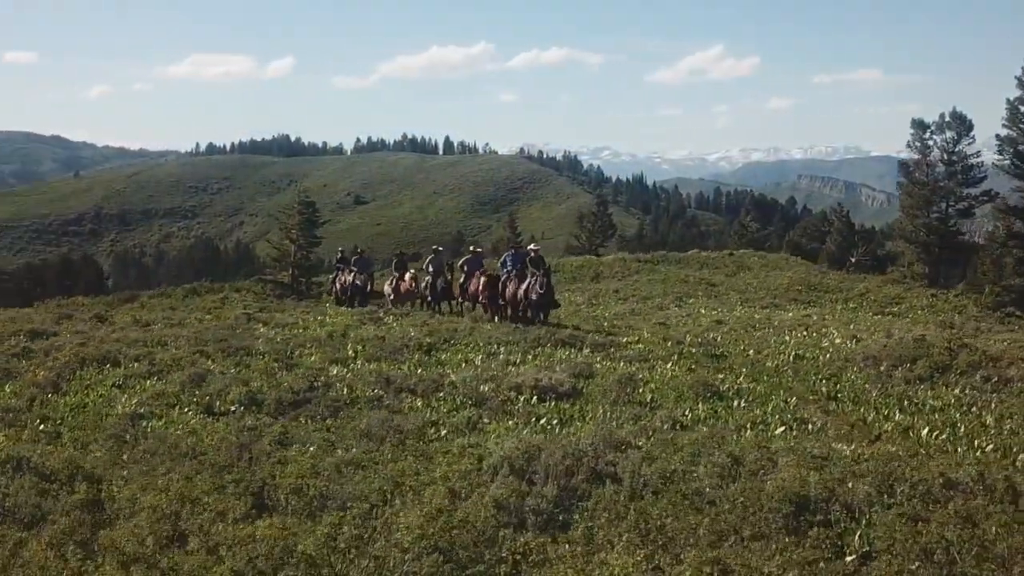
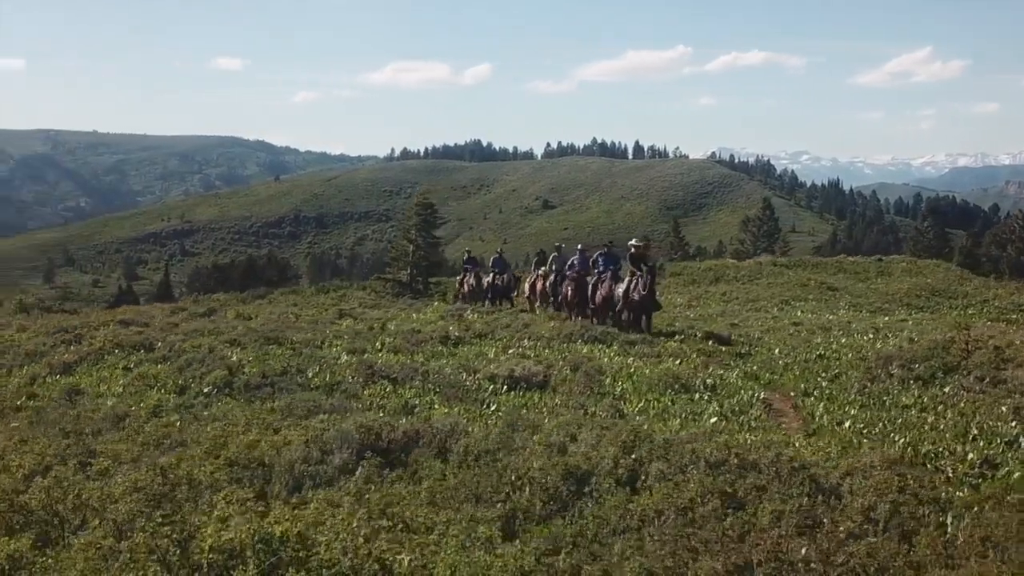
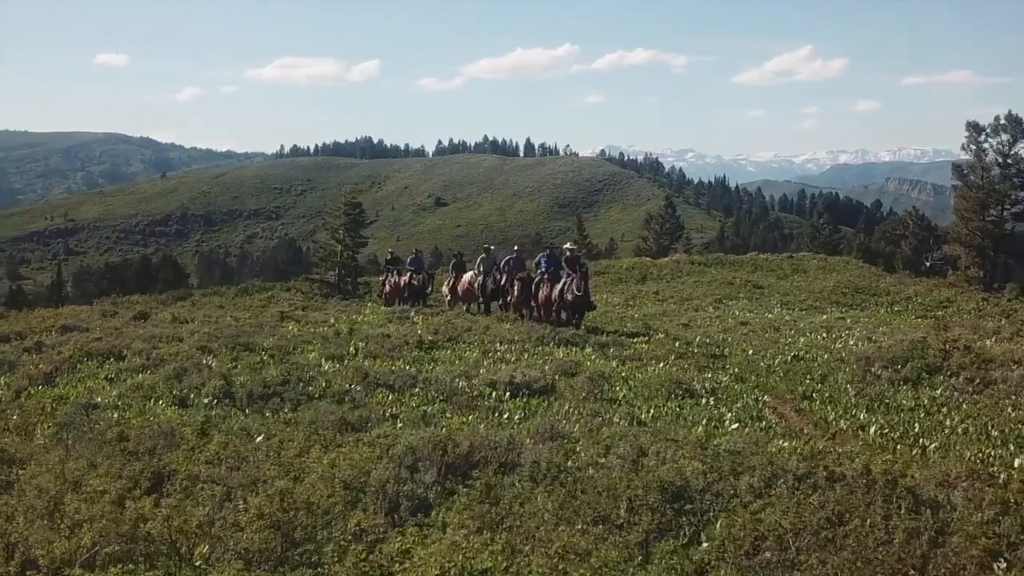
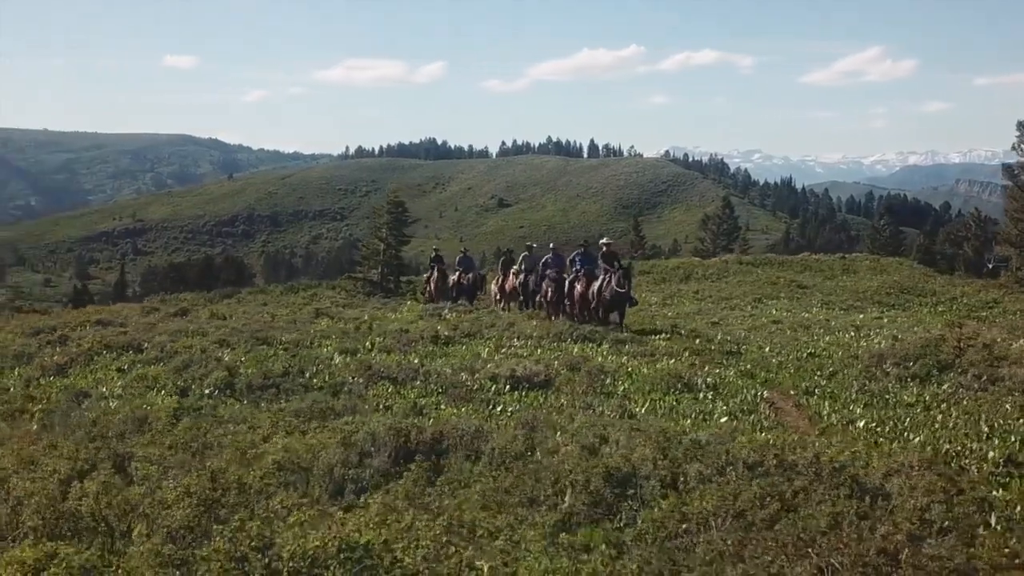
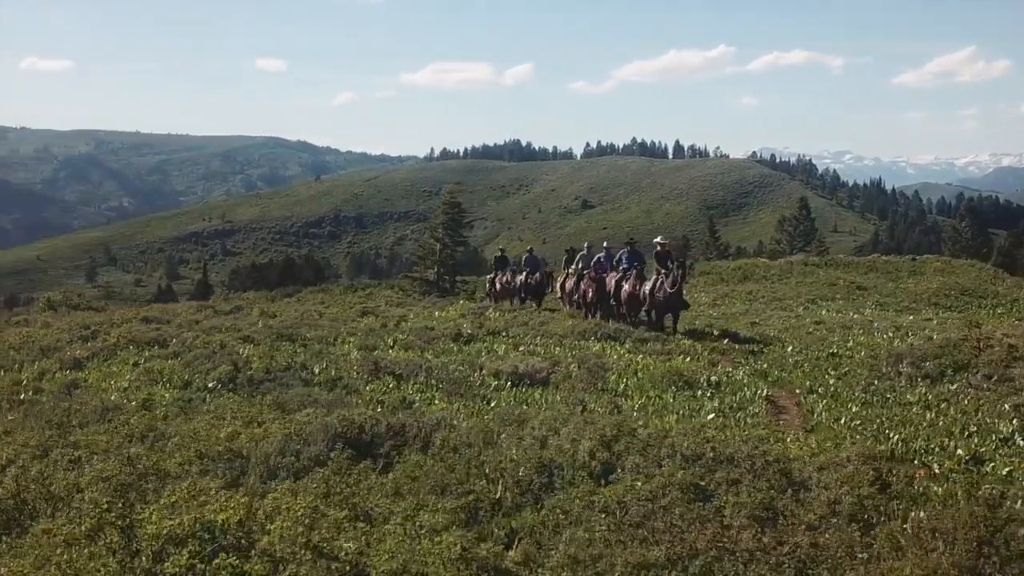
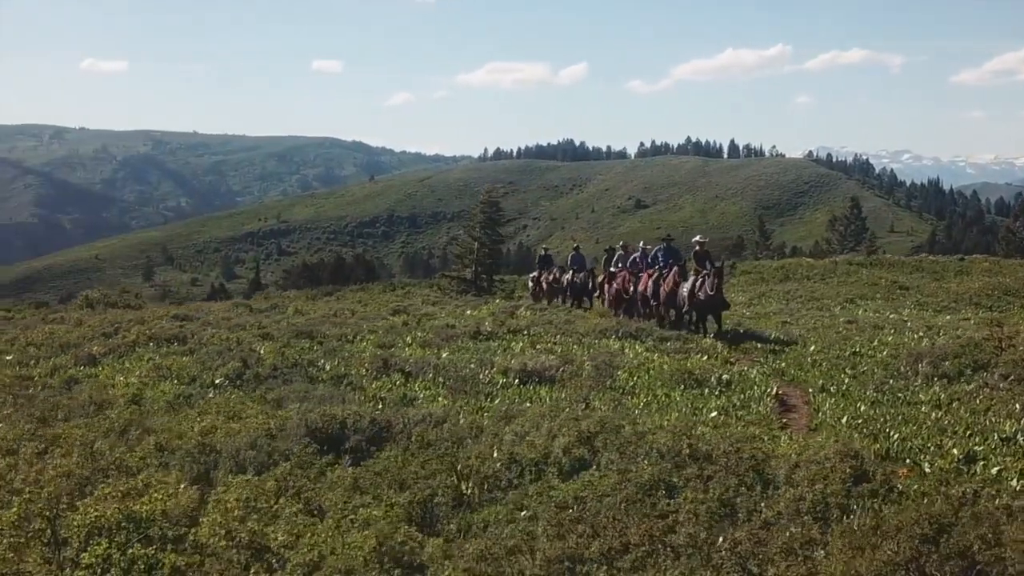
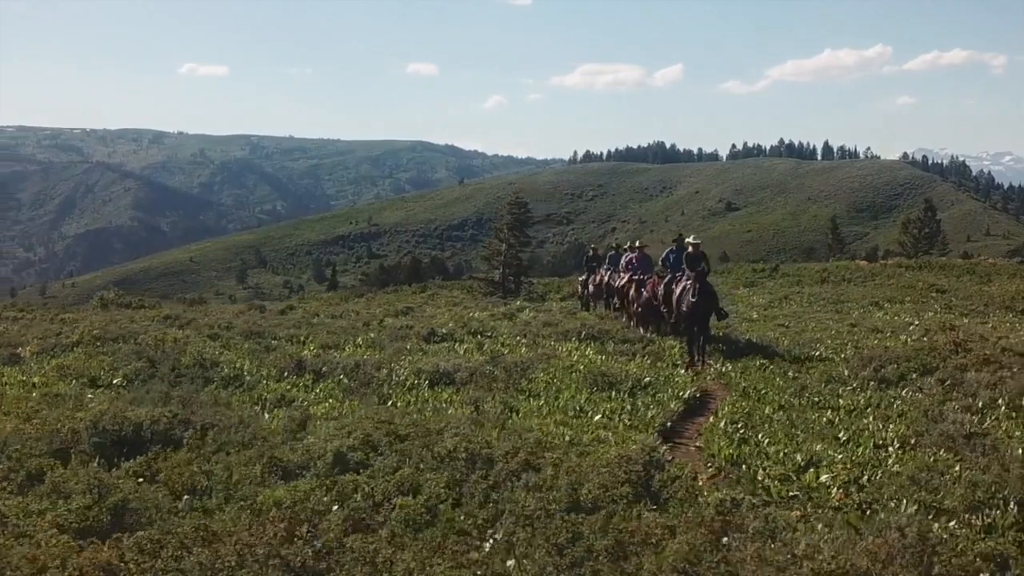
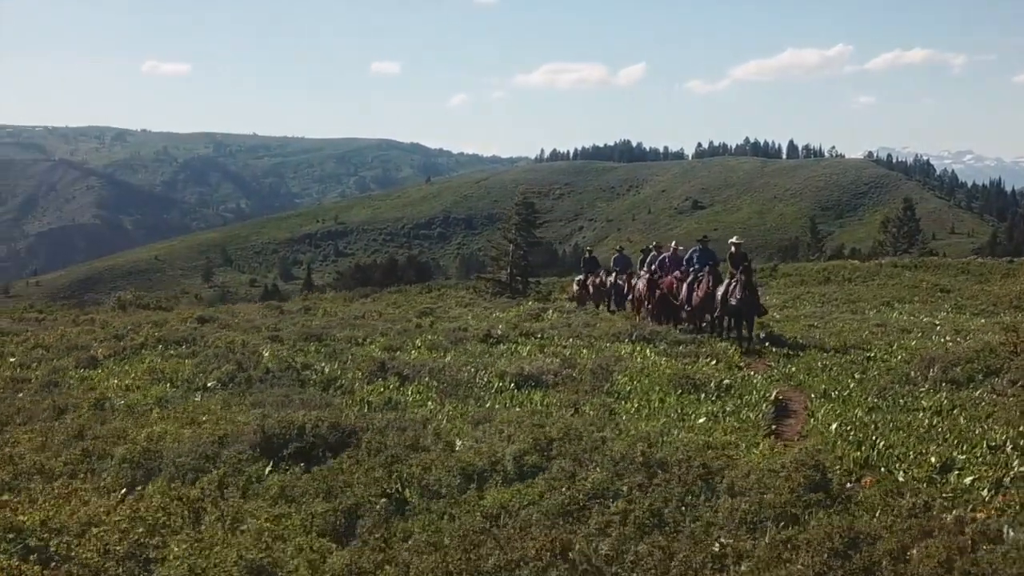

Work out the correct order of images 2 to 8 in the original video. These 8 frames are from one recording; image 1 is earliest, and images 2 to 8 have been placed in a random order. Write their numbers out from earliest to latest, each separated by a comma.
3, 4, 2, 5, 6, 8, 7
